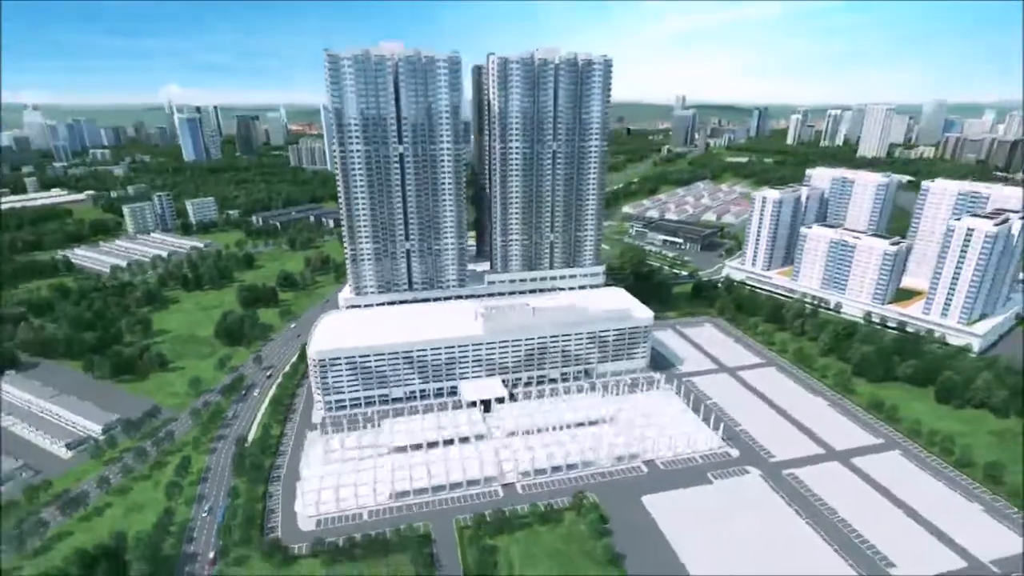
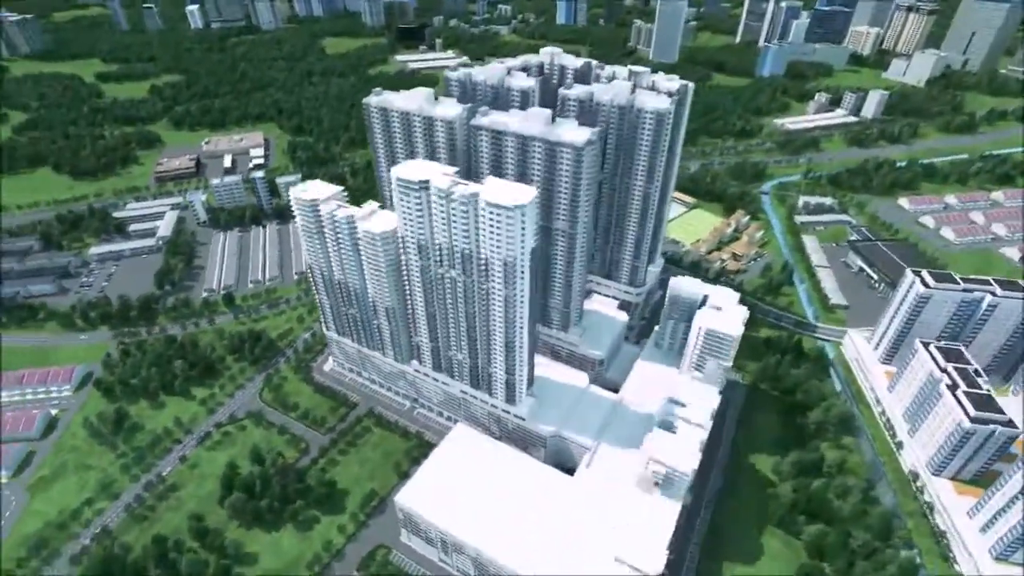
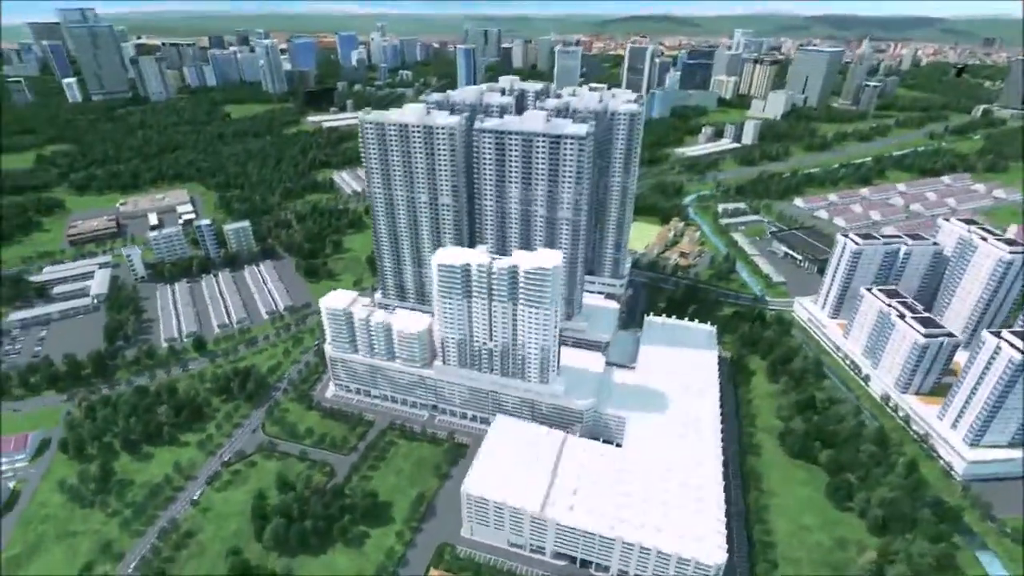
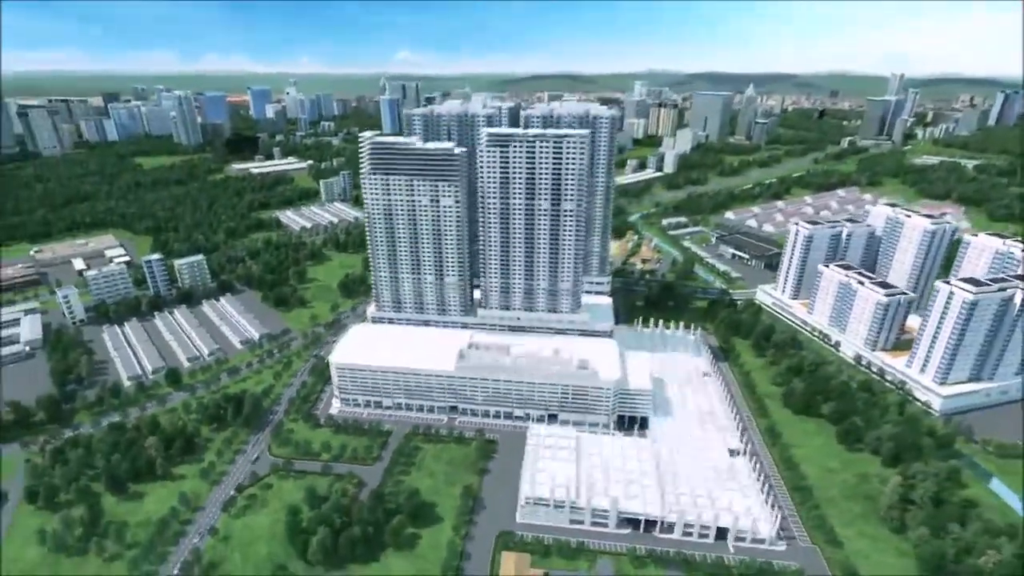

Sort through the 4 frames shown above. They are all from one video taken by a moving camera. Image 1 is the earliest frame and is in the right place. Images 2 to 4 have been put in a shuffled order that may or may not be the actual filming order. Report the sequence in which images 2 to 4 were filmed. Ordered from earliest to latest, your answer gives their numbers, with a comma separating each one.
4, 3, 2
